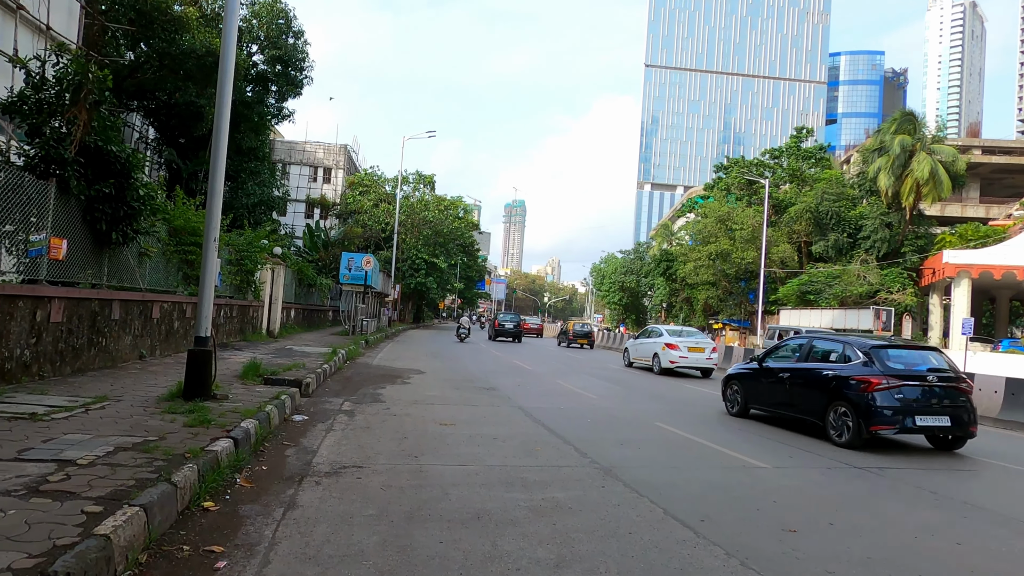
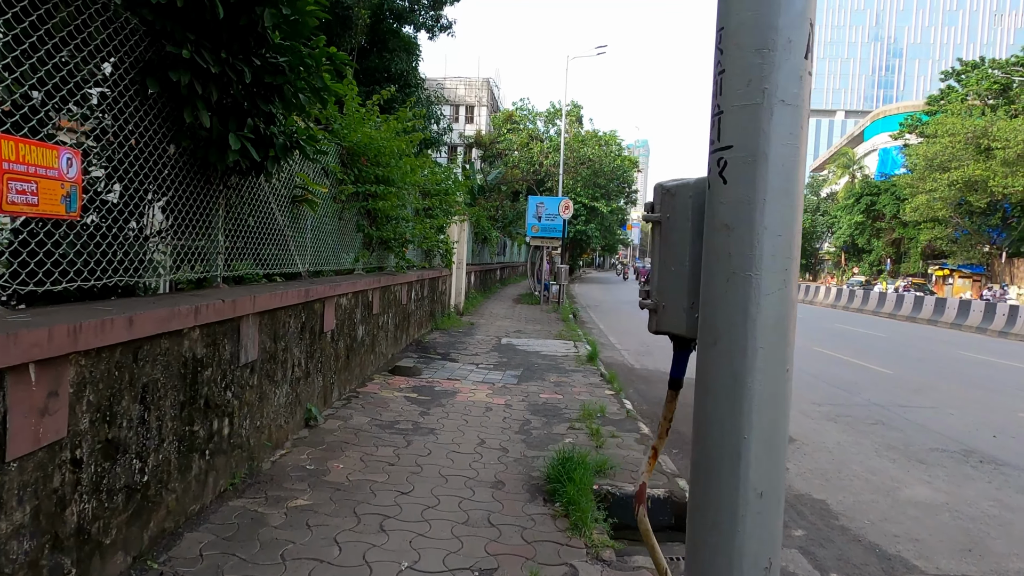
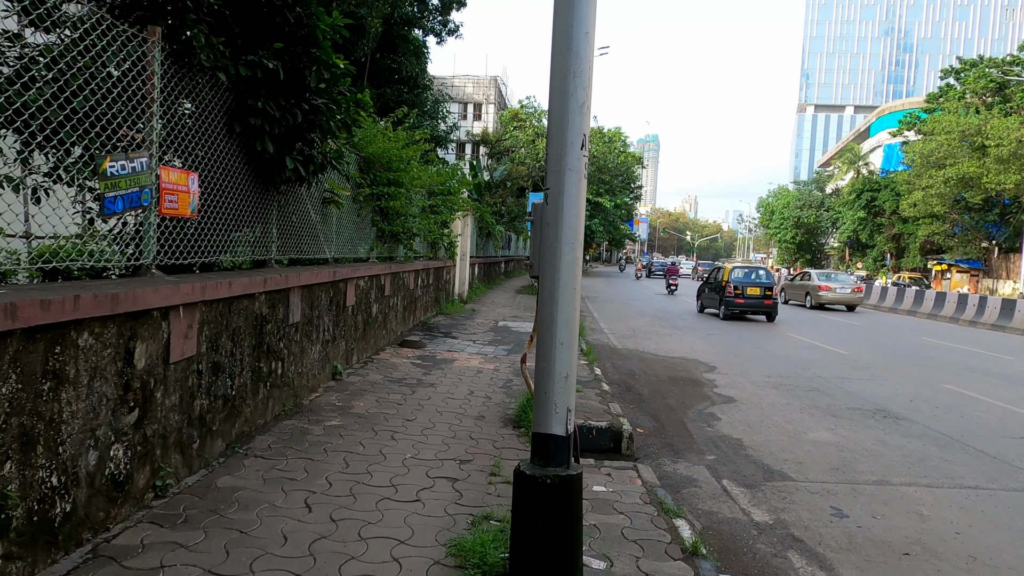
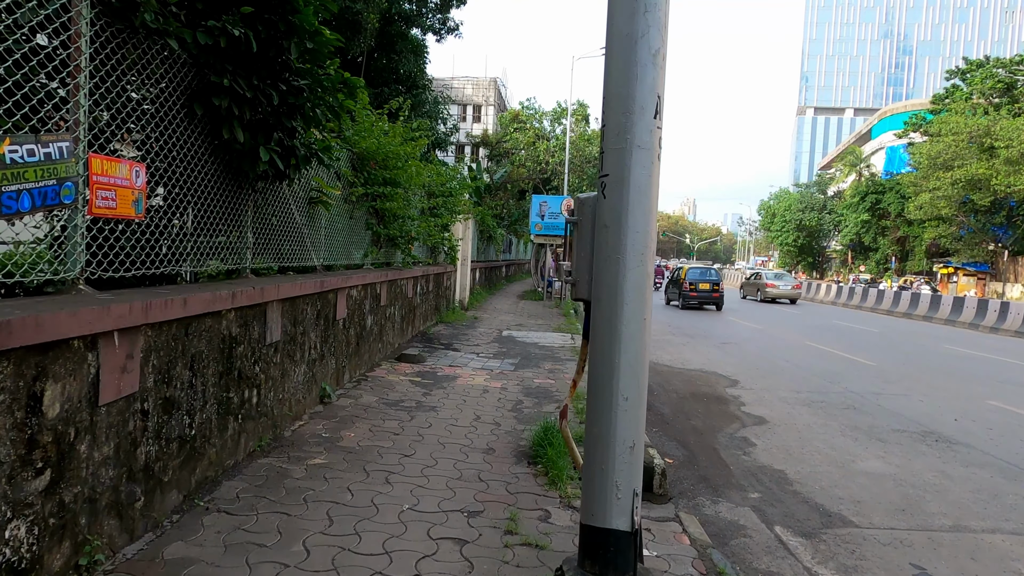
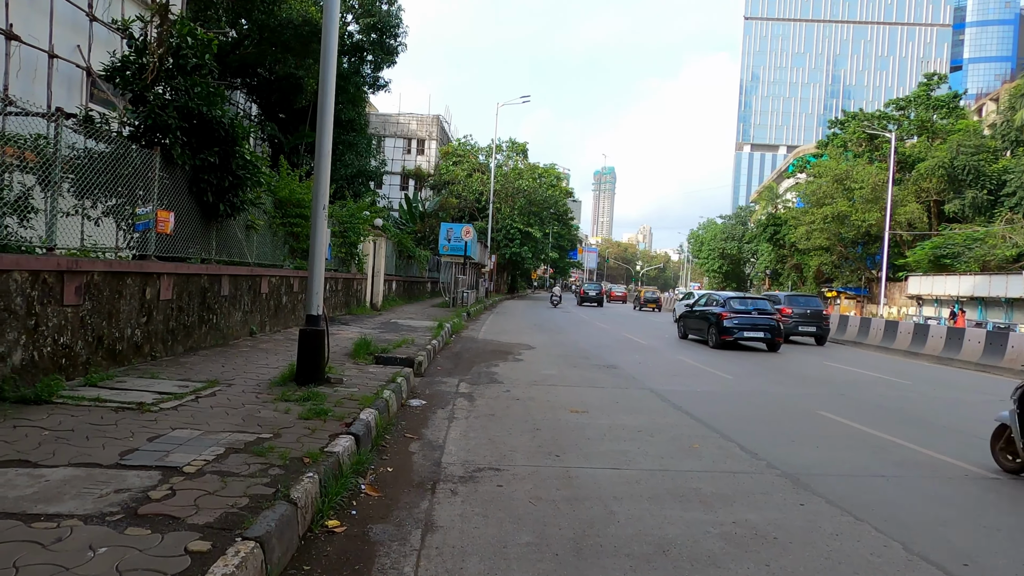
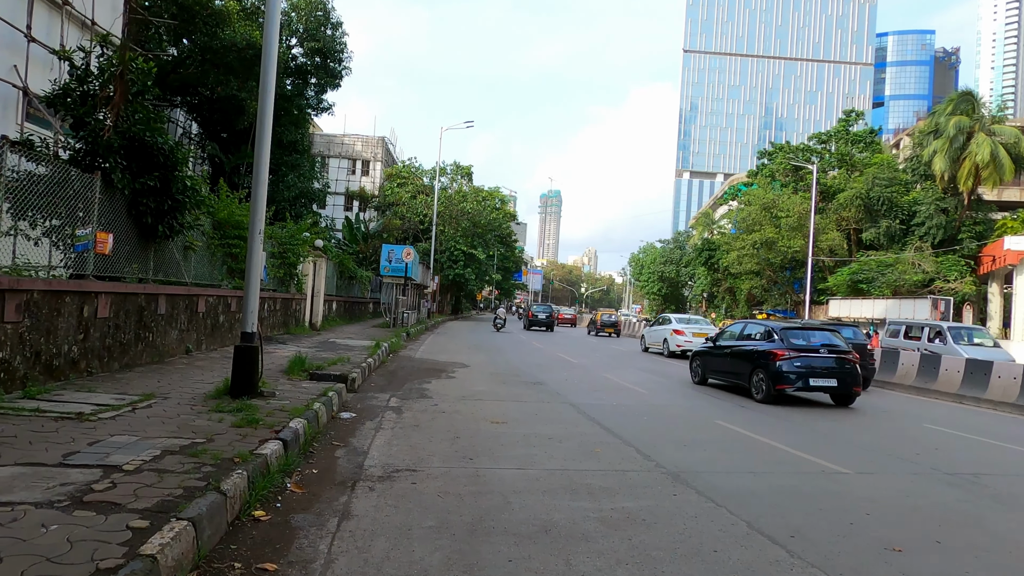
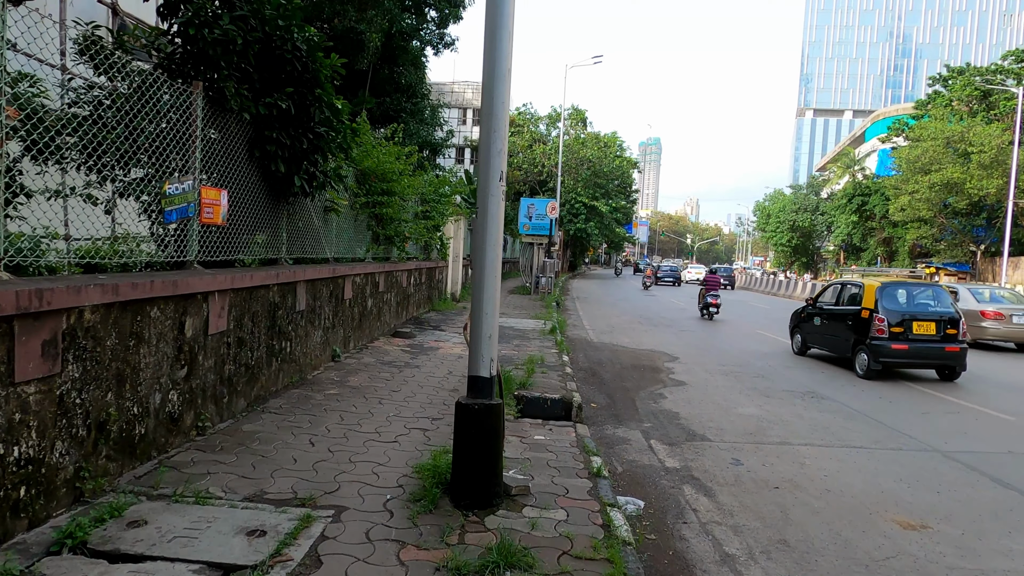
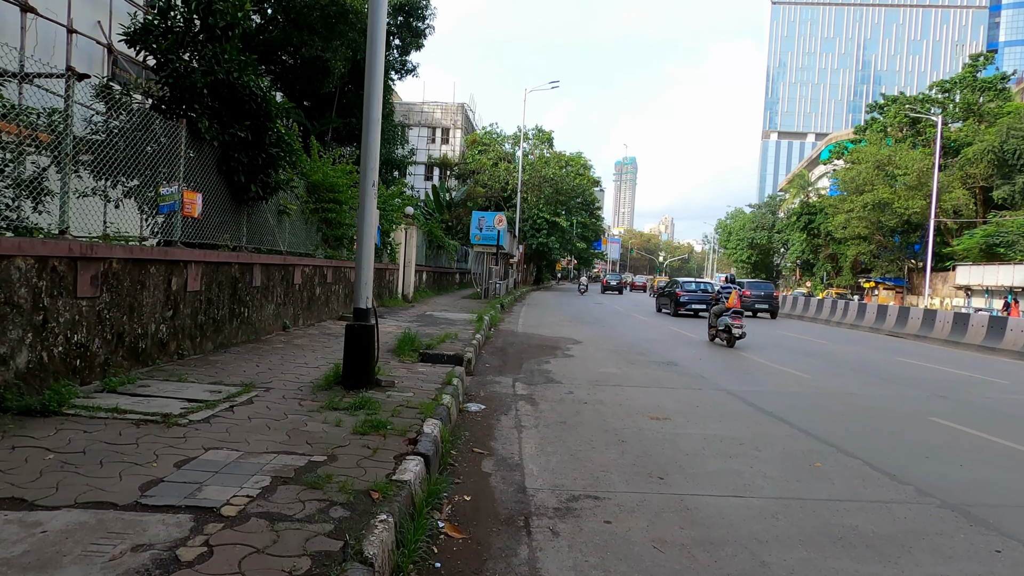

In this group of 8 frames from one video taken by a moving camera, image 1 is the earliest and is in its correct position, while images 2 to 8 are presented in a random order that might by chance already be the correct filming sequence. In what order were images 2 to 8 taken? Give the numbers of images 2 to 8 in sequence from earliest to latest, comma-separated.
6, 5, 8, 7, 3, 4, 2
